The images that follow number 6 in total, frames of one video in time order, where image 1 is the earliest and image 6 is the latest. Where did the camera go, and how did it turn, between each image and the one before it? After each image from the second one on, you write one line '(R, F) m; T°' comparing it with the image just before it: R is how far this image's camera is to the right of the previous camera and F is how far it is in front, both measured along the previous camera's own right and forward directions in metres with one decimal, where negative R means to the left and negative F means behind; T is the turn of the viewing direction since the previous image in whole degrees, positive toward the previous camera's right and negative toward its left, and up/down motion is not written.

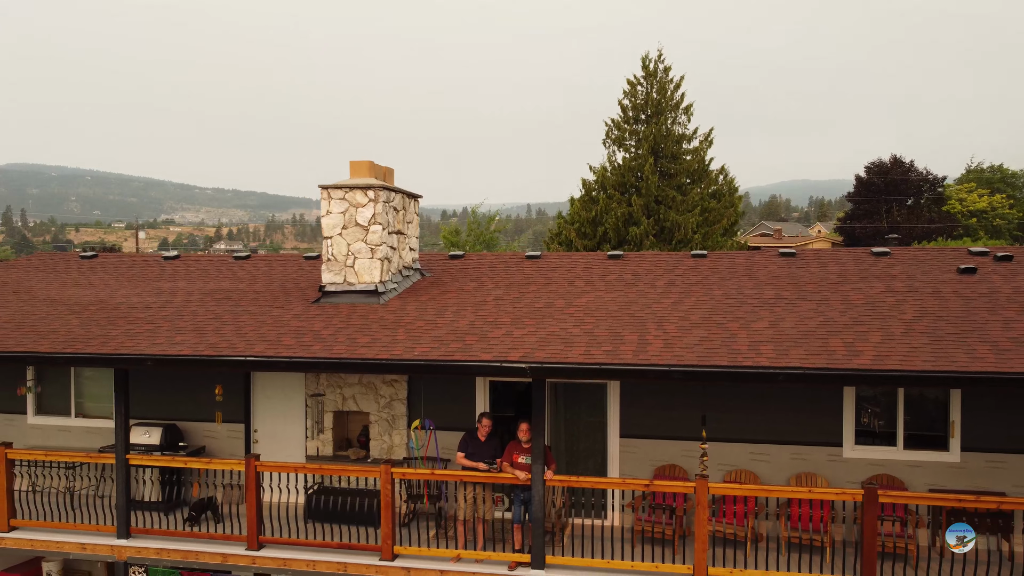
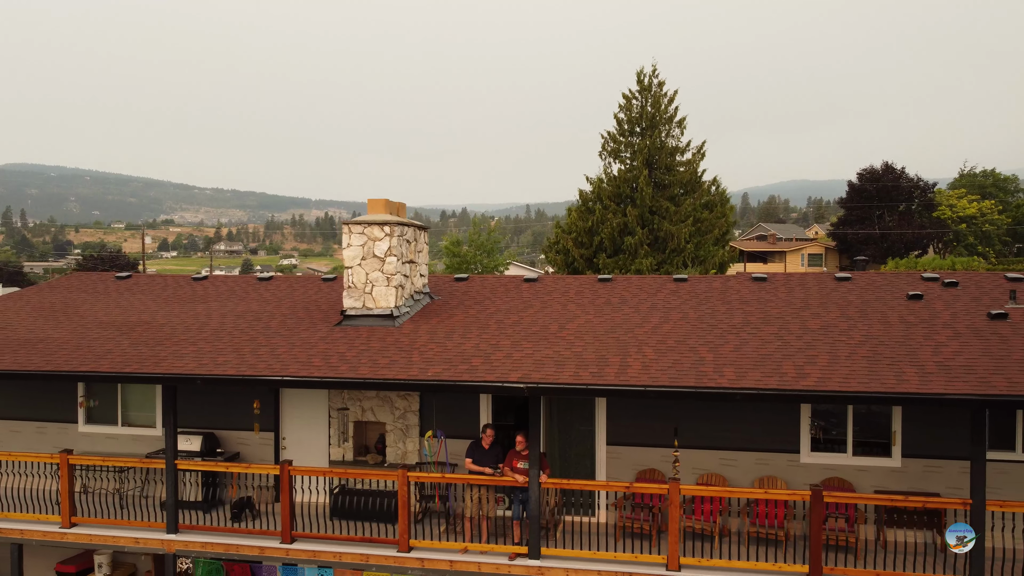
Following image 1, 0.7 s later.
(0.0, -1.2) m; 0°
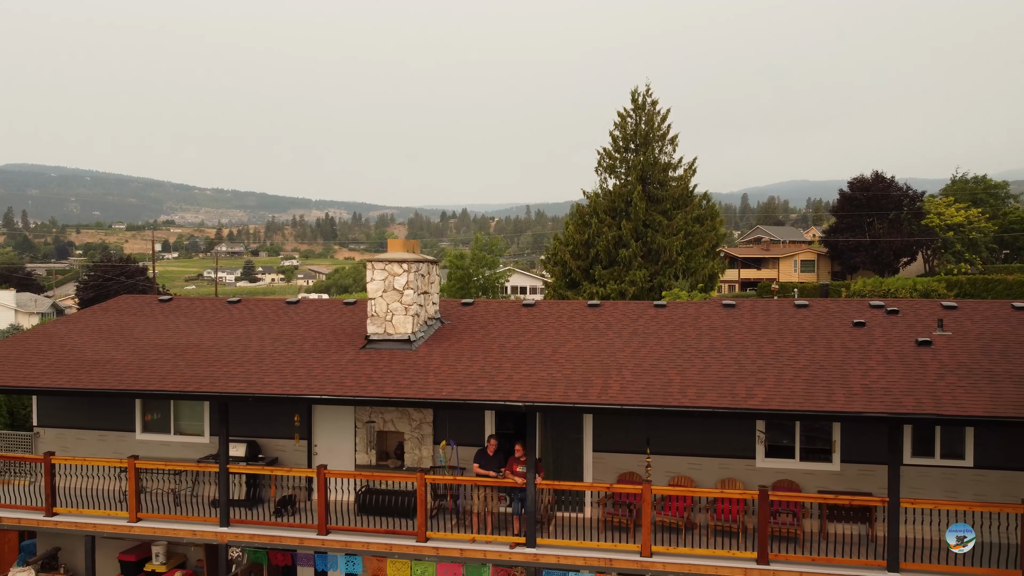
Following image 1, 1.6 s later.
(0.0, -1.7) m; 0°
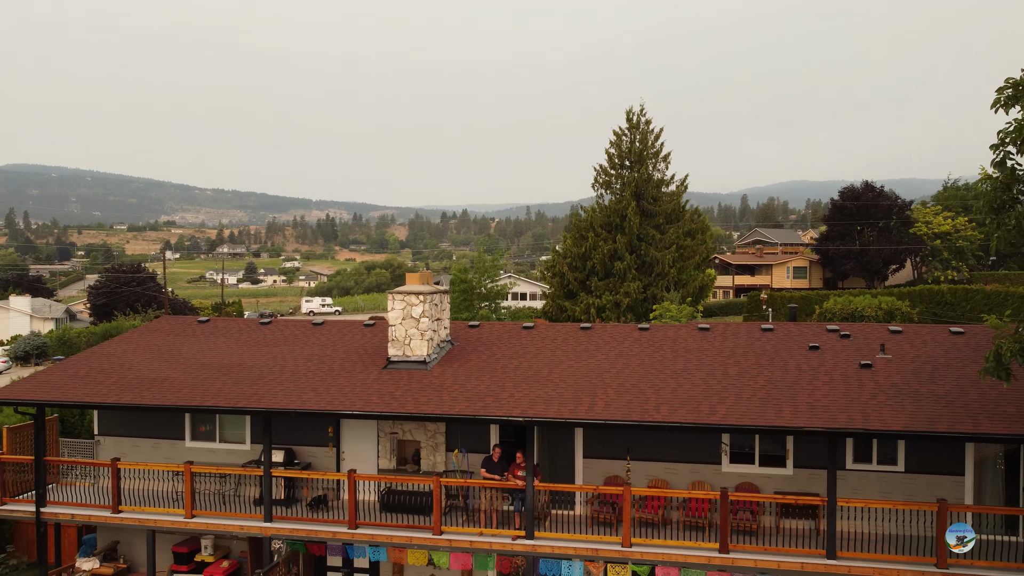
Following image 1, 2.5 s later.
(0.0, -1.9) m; 0°
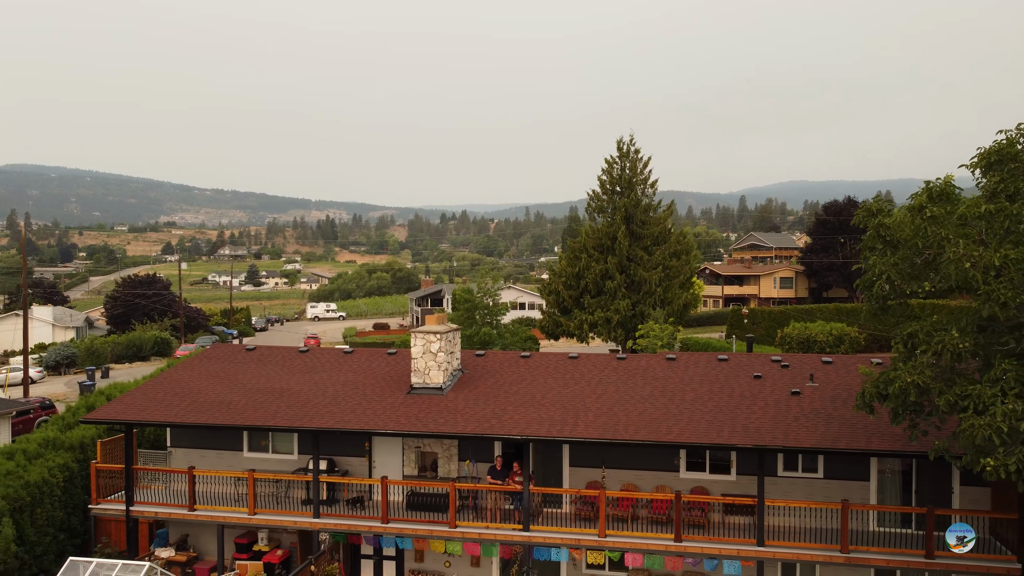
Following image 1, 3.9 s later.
(0.0, -3.3) m; 0°
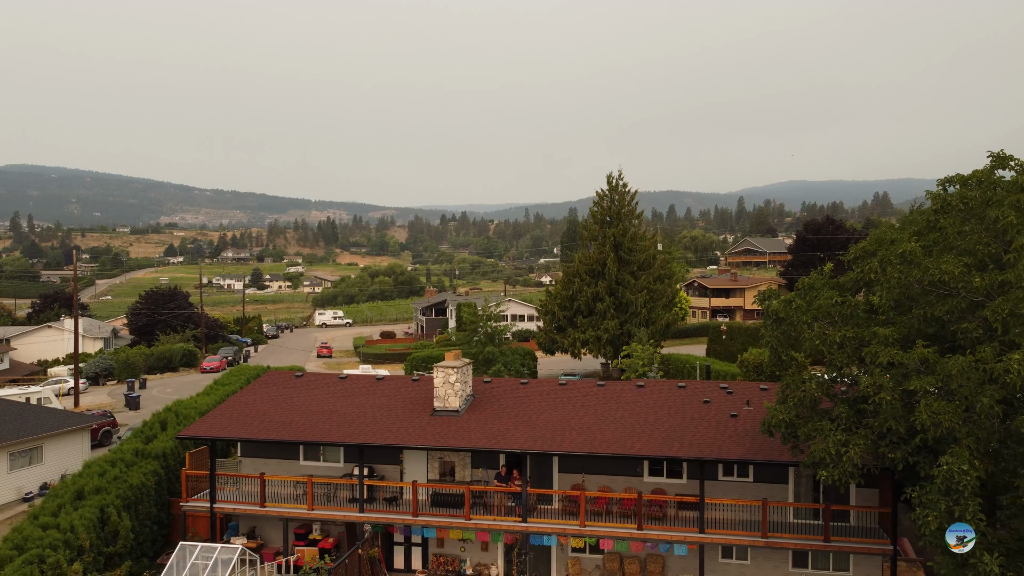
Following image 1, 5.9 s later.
(0.0, -4.7) m; 0°
